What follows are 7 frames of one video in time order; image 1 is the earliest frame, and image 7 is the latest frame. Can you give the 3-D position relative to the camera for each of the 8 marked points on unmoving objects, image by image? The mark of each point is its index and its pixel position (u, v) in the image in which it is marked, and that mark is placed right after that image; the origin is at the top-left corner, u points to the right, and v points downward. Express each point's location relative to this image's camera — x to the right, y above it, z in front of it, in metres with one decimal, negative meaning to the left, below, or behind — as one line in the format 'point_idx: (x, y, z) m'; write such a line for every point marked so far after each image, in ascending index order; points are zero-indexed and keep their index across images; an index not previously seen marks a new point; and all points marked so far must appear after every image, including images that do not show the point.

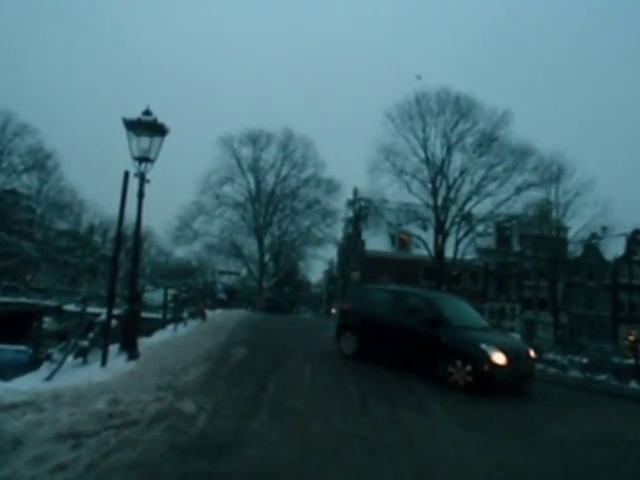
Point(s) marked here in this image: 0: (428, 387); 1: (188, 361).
0: (+4.1, -5.7, +19.5) m
1: (-4.6, -4.3, +17.7) m
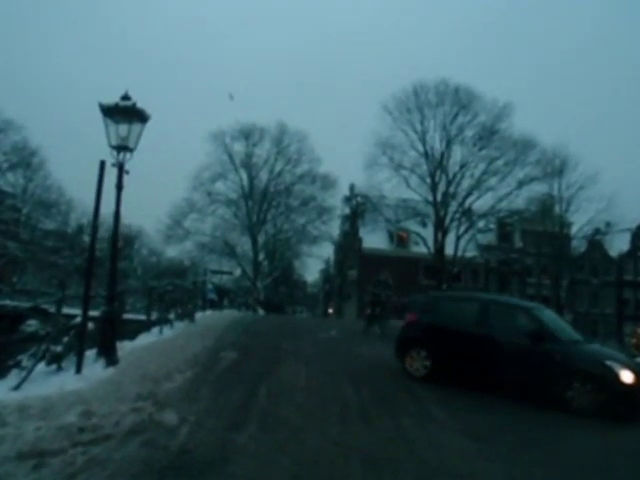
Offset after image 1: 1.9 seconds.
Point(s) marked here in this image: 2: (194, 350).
0: (+4.0, -5.5, +18.0) m
1: (-4.7, -4.0, +16.2) m
2: (-4.7, -4.1, +18.7) m
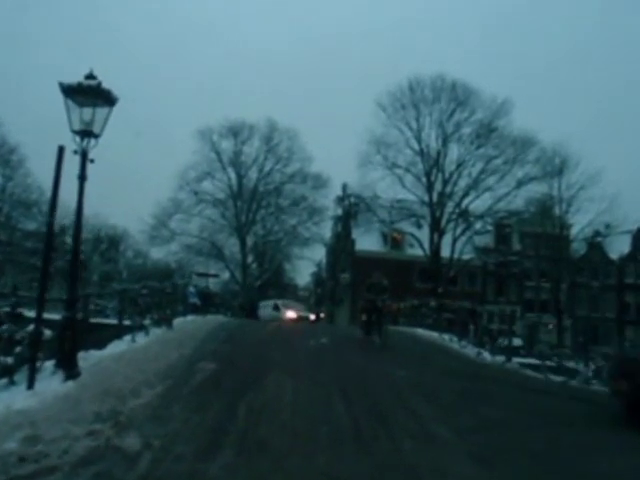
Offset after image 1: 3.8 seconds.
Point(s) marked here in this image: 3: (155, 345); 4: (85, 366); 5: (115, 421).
0: (+3.7, -5.4, +16.3) m
1: (-5.0, -3.9, +14.3) m
2: (-5.1, -4.0, +16.8) m
3: (-6.1, -3.8, +18.7) m
4: (-6.9, -3.6, +14.7) m
5: (-4.7, -4.1, +11.5) m
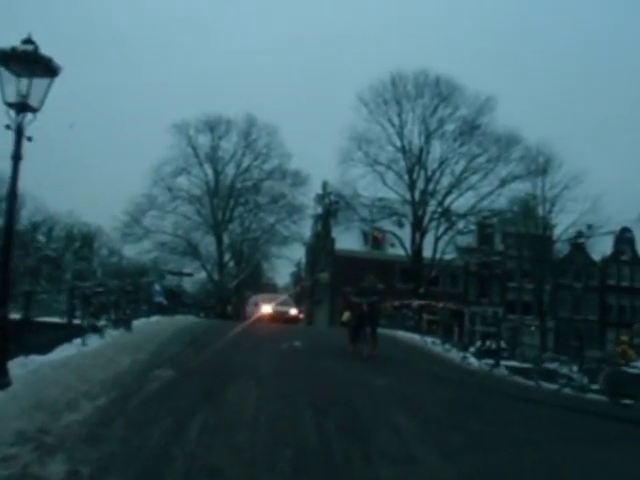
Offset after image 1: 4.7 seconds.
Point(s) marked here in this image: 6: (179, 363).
0: (+2.8, -5.3, +15.1) m
1: (-5.9, -3.8, +12.8) m
2: (-6.0, -3.8, +15.3) m
3: (-7.1, -3.6, +17.1) m
4: (-7.7, -3.5, +13.2) m
5: (-5.4, -3.9, +10.0) m
6: (-4.6, -4.0, +16.8) m
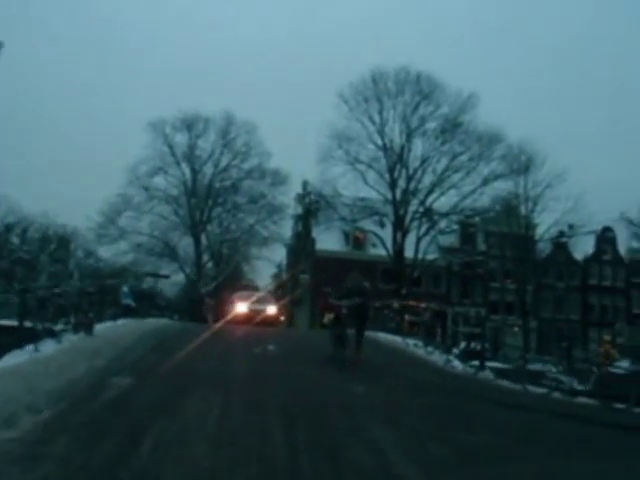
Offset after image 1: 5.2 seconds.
0: (+2.0, -5.2, +14.3) m
1: (-6.6, -3.8, +11.7) m
2: (-6.8, -3.8, +14.3) m
3: (-7.9, -3.6, +16.0) m
4: (-8.4, -3.4, +12.1) m
5: (-6.0, -3.9, +9.0) m
6: (-5.5, -4.0, +15.8) m
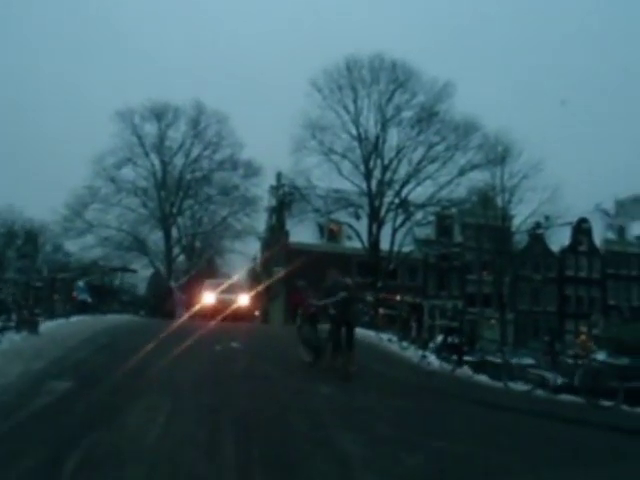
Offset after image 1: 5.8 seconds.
0: (+1.0, -4.9, +13.4) m
1: (-7.5, -3.5, +10.5) m
2: (-7.8, -3.5, +13.0) m
3: (-9.0, -3.4, +14.7) m
4: (-9.4, -3.2, +10.8) m
5: (-6.9, -3.7, +7.7) m
6: (-6.5, -3.7, +14.6) m
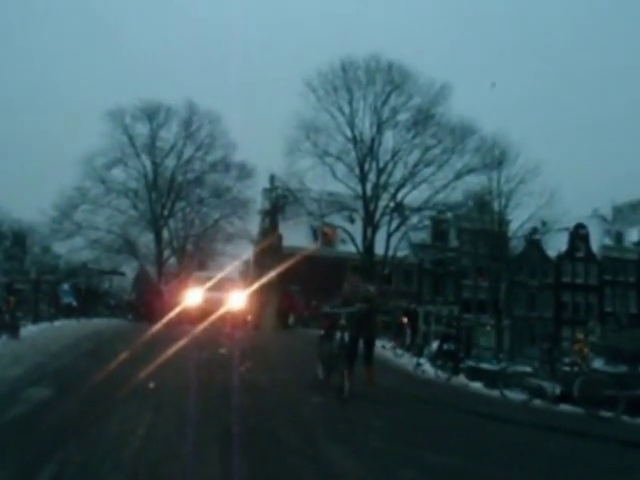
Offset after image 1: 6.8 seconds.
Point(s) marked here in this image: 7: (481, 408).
0: (+0.7, -5.0, +12.6) m
1: (-7.7, -3.5, +9.7) m
2: (-8.0, -3.5, +12.2) m
3: (-9.2, -3.4, +13.9) m
4: (-9.6, -3.2, +9.9) m
5: (-7.0, -3.7, +6.9) m
6: (-6.8, -3.8, +13.8) m
7: (+6.1, -6.2, +19.1) m
